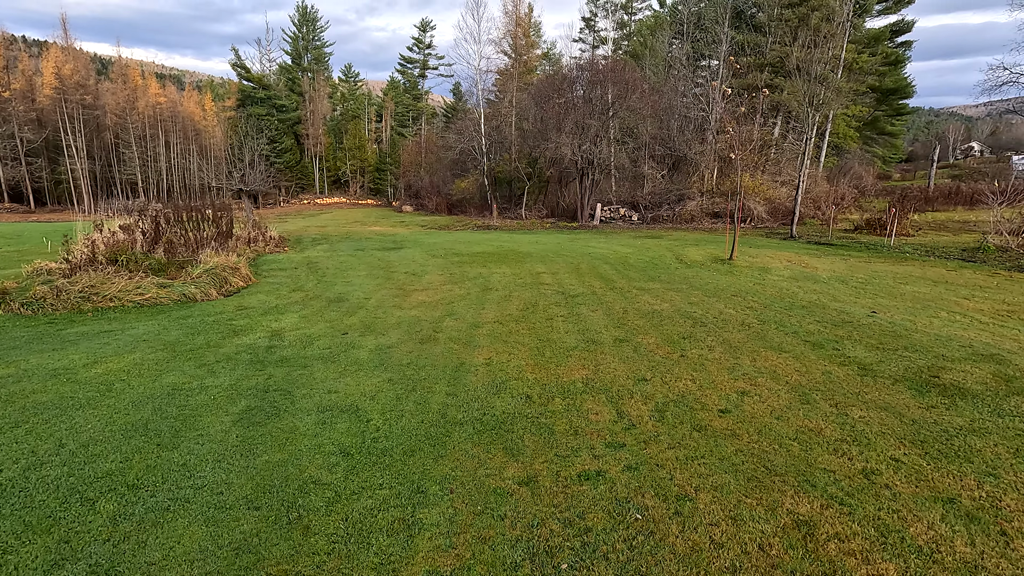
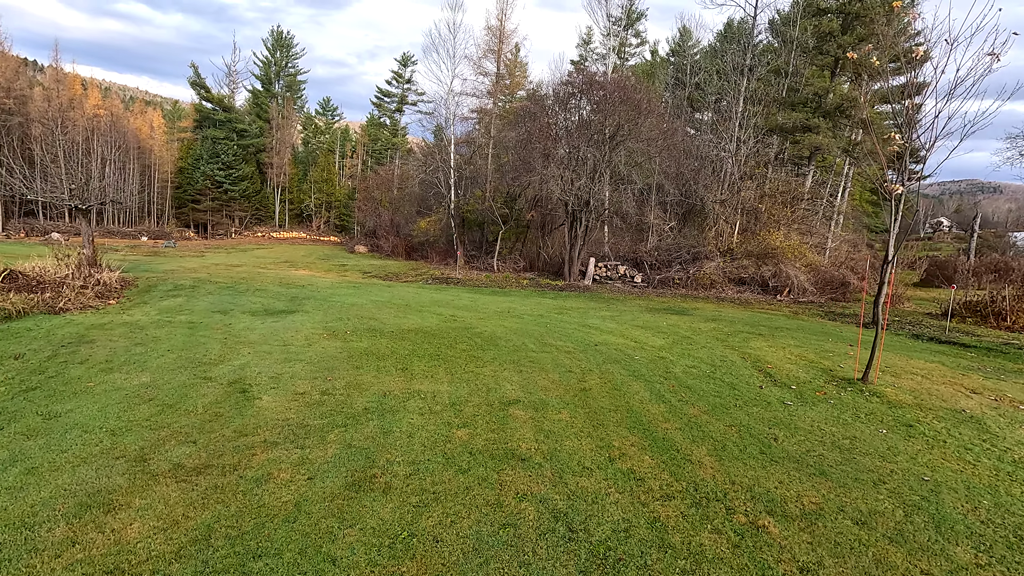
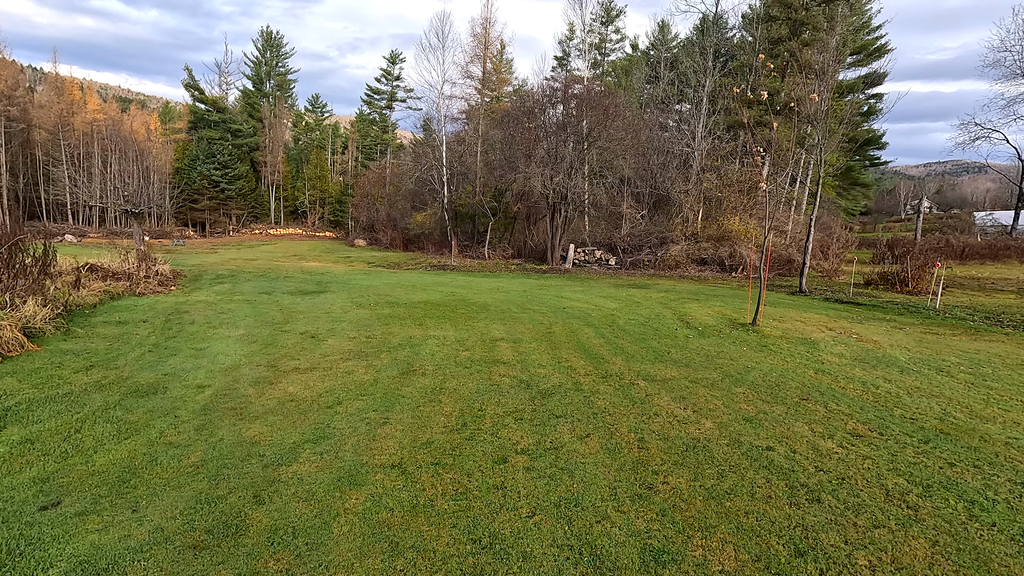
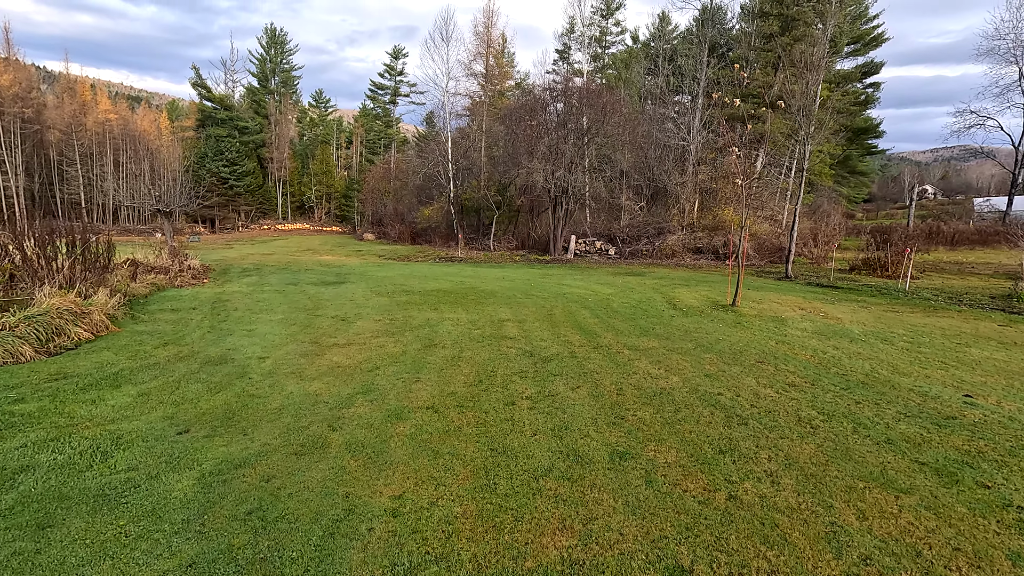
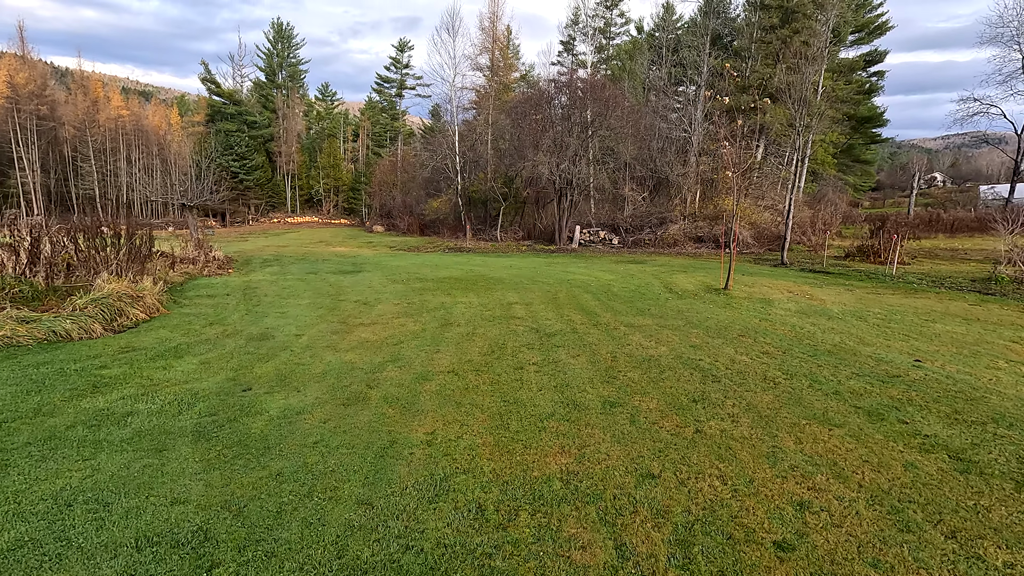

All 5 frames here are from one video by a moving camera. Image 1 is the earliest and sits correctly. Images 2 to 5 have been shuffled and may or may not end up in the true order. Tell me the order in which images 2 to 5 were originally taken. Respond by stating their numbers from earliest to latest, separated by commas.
5, 4, 3, 2
